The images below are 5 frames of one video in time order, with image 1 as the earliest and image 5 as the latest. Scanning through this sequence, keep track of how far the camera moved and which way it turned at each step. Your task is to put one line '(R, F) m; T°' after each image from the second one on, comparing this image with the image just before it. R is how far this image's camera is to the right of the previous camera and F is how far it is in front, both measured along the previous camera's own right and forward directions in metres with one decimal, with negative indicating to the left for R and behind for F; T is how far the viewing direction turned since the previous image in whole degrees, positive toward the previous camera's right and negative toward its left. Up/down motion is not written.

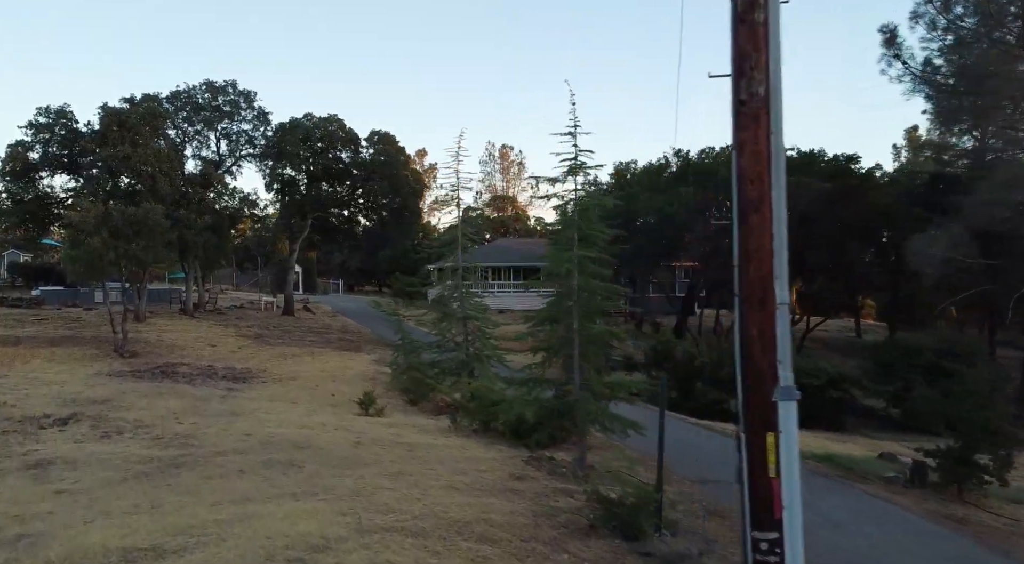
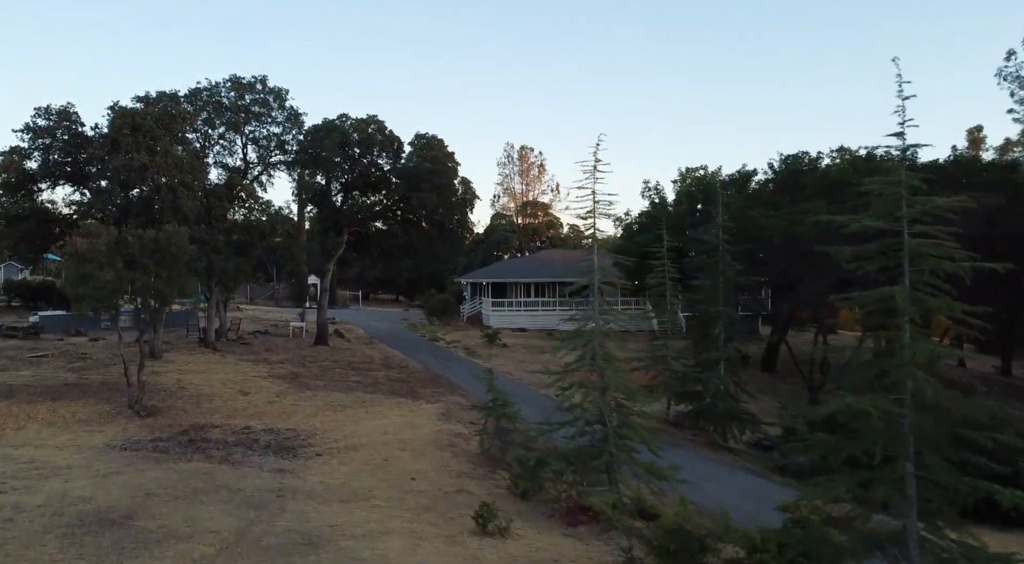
(-2.1, +3.7) m; 0°
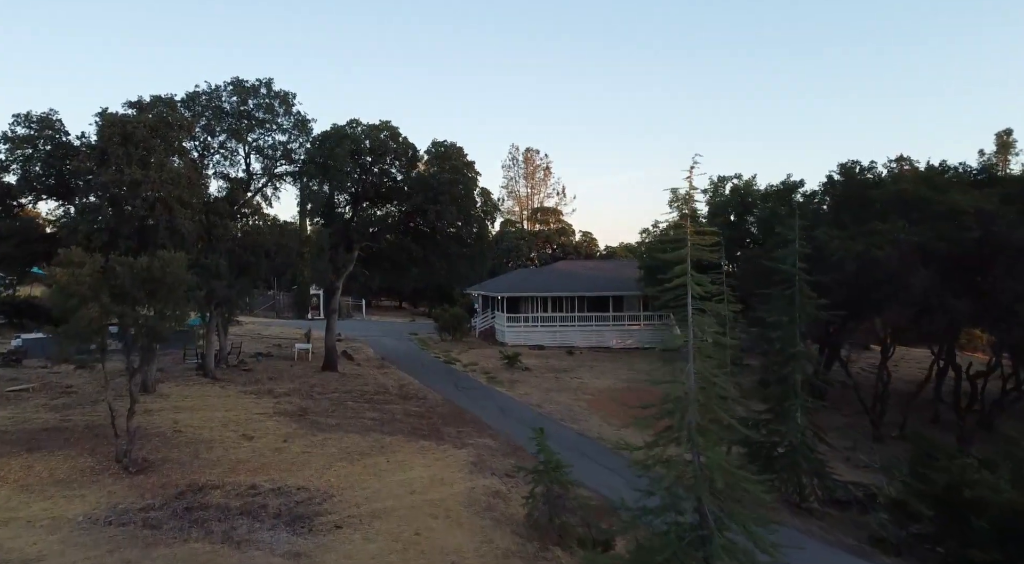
(-0.9, +2.1) m; 0°
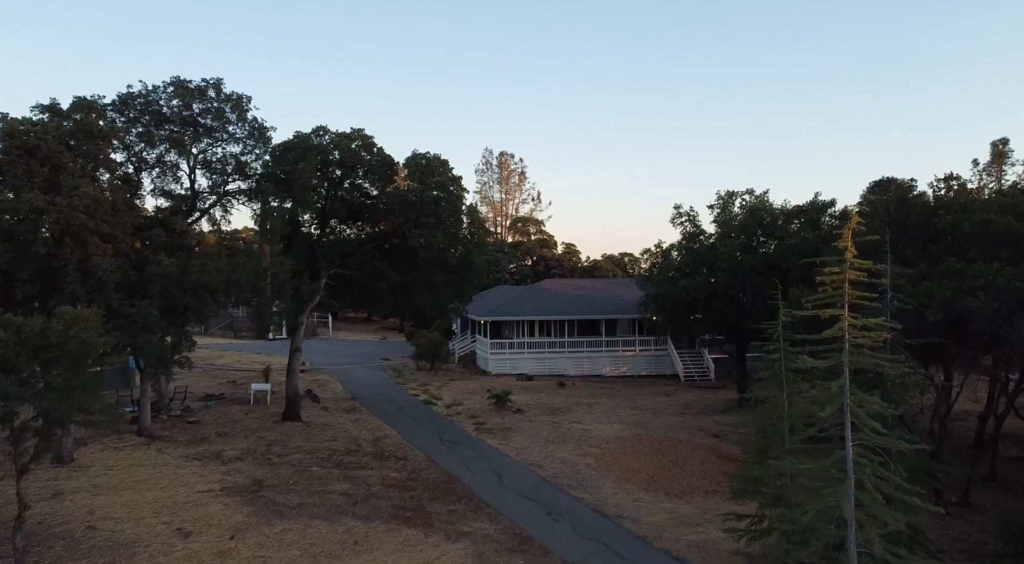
(-0.7, +3.3) m; +2°
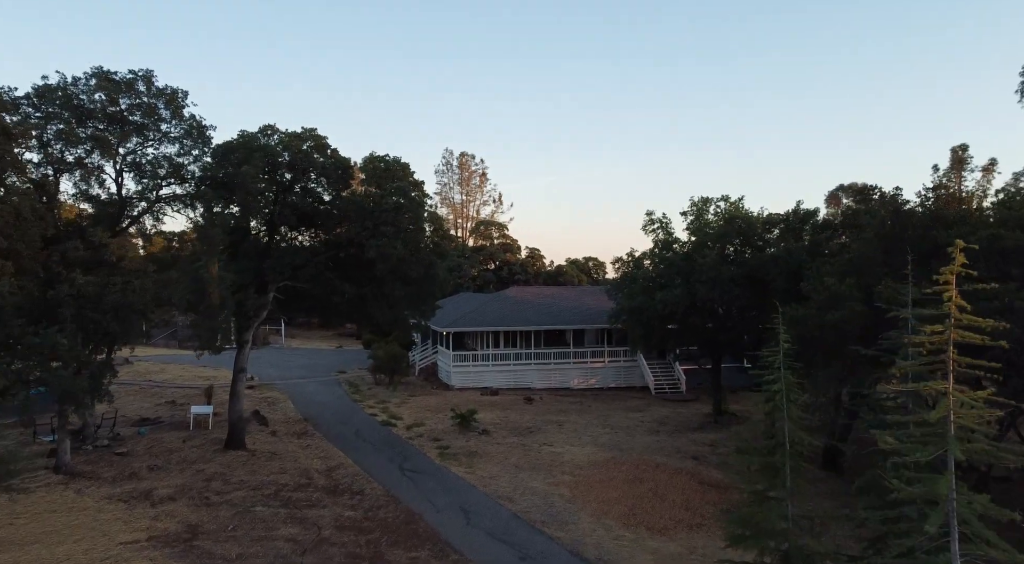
(-0.2, +1.6) m; +3°
